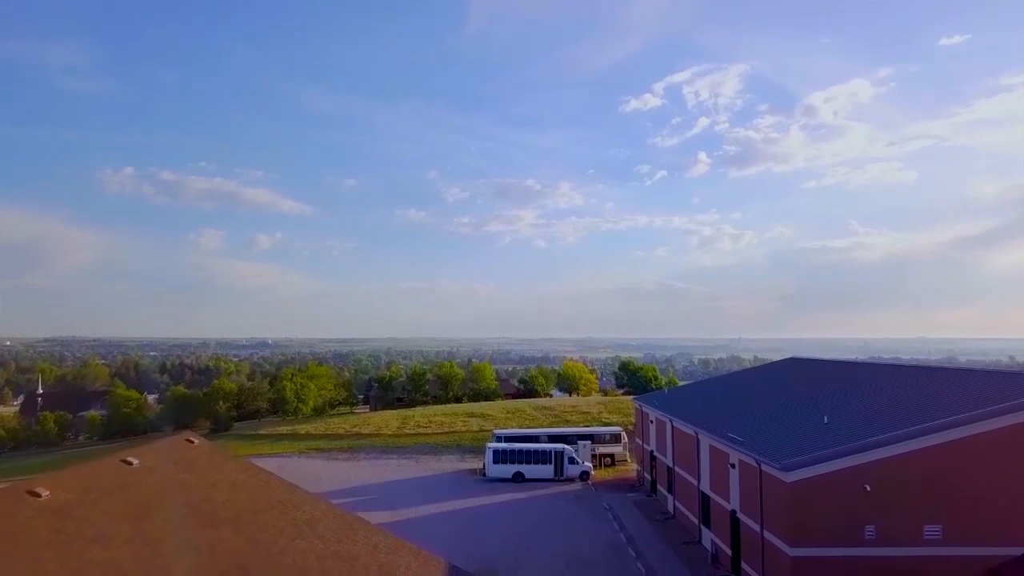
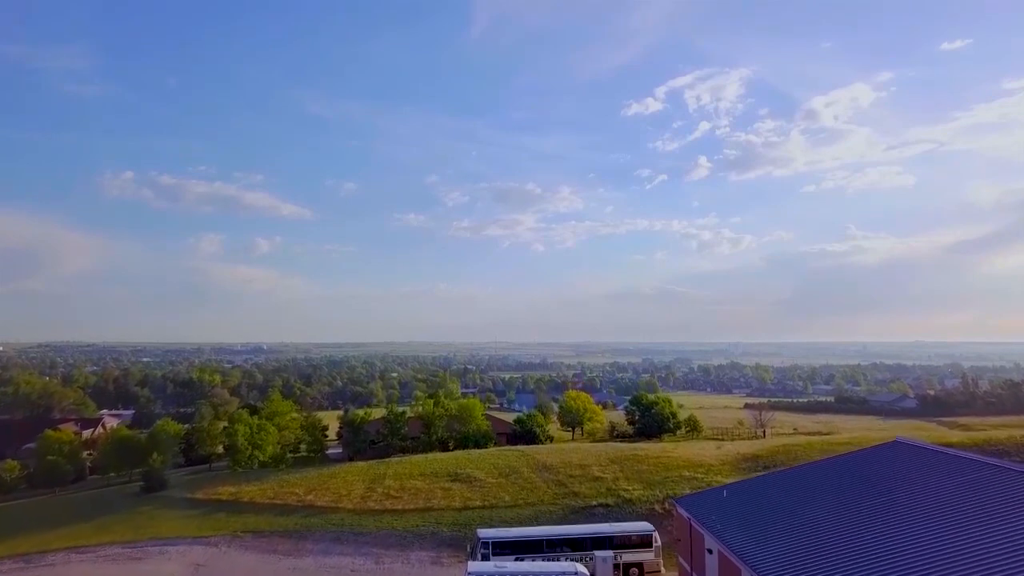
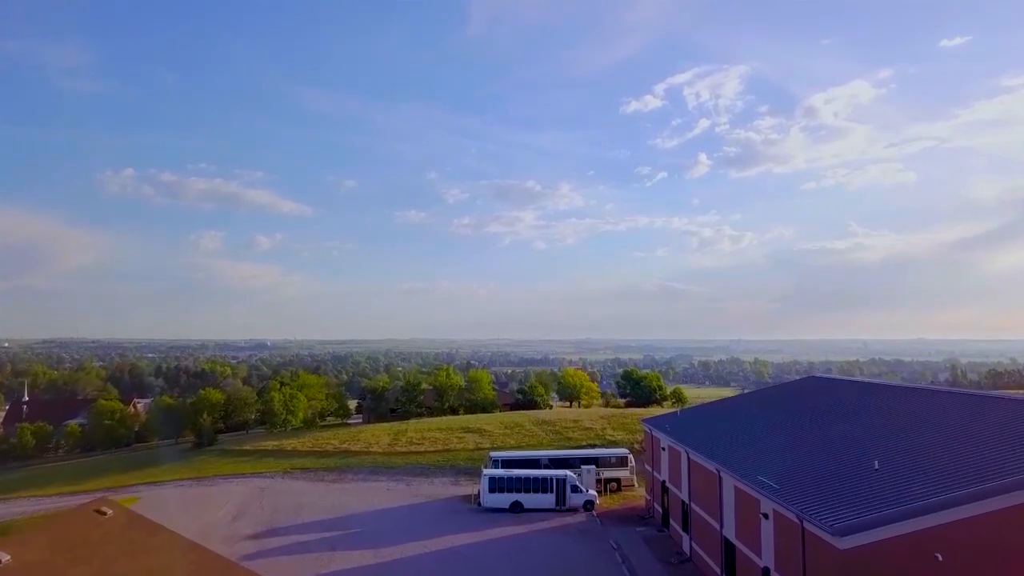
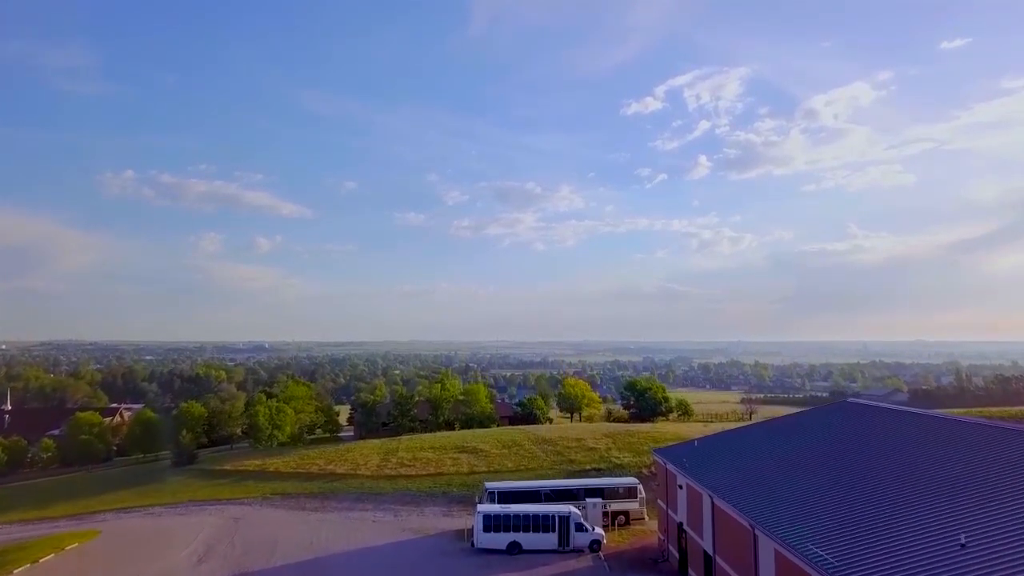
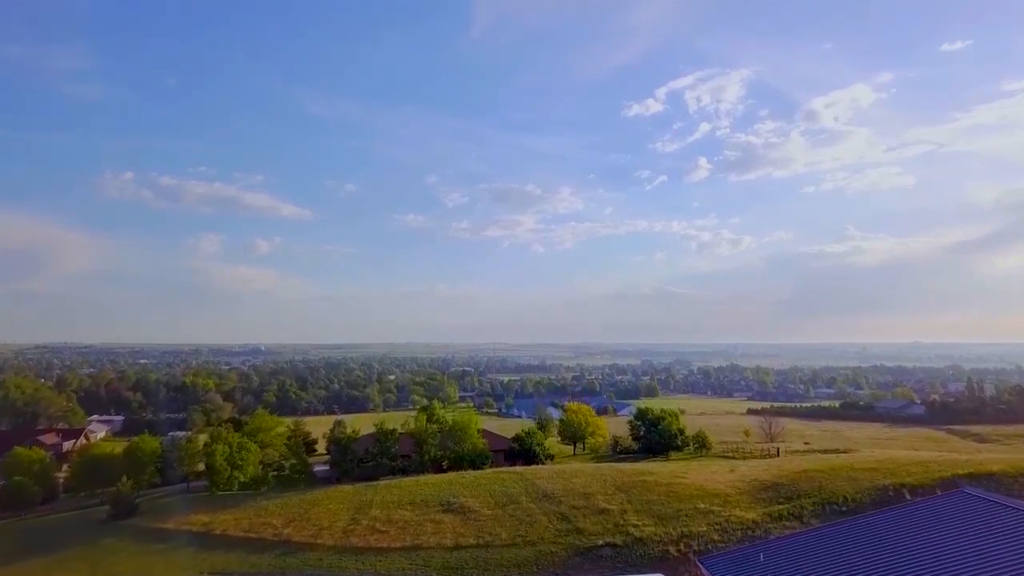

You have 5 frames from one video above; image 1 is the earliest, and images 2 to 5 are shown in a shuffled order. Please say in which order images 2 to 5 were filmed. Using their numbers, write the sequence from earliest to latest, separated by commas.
3, 4, 2, 5
